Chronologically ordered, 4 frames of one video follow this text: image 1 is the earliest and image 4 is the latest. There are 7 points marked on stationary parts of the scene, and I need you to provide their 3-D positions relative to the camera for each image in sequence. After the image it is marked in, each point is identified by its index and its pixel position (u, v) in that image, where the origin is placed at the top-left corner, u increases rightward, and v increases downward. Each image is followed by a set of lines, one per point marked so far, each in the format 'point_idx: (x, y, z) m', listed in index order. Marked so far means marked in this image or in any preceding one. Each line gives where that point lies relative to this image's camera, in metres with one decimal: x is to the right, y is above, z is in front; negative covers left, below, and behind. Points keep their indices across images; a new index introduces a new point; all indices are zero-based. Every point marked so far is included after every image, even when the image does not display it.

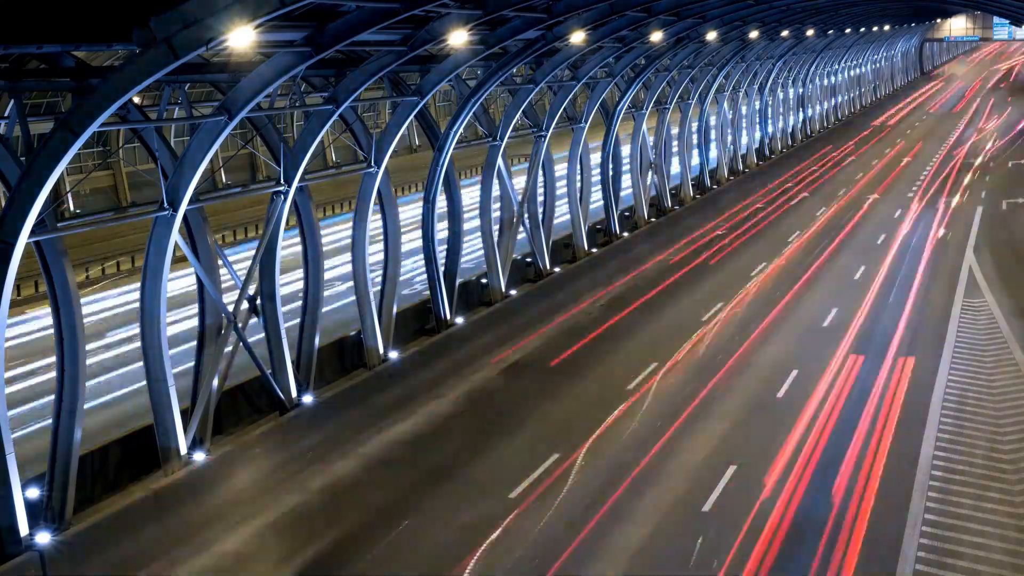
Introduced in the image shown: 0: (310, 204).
0: (-3.9, +1.6, +18.7) m
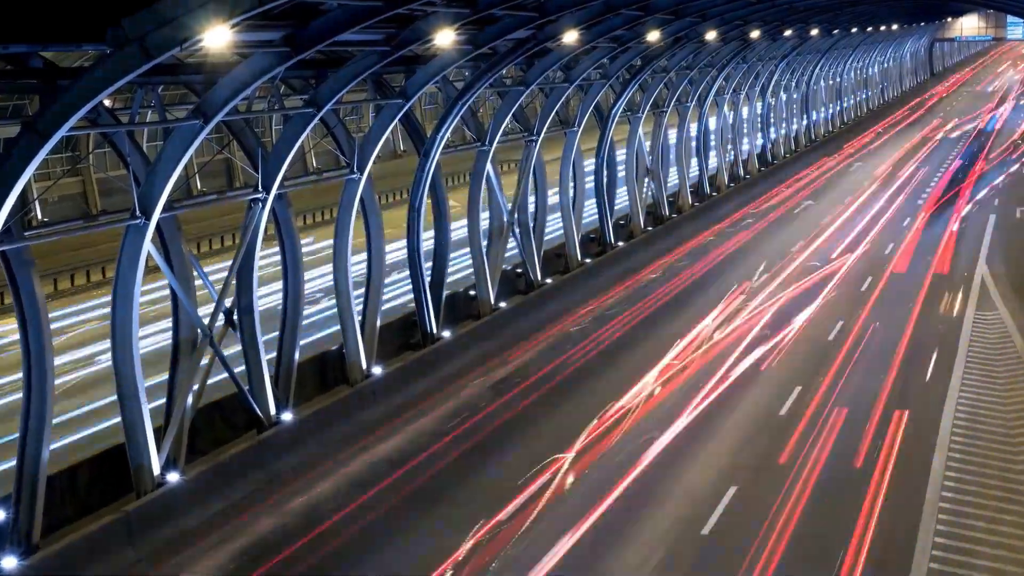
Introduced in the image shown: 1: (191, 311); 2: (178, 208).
0: (-4.1, +1.4, +17.9) m
1: (-5.3, -0.4, +16.1) m
2: (-5.5, +1.3, +16.0) m
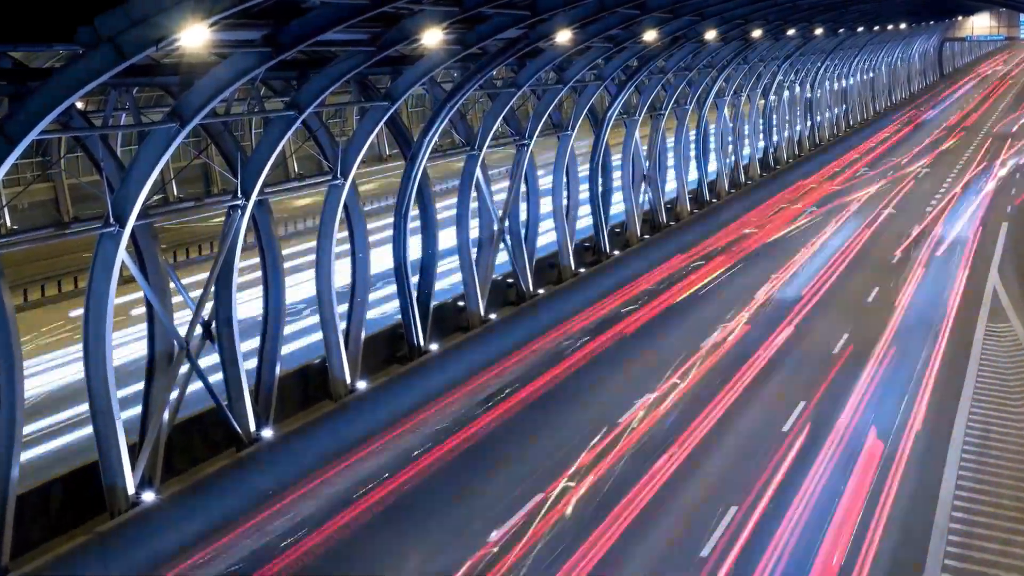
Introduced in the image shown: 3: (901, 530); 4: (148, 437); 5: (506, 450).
0: (-4.3, +1.2, +17.1) m
1: (-5.5, -0.5, +15.3) m
2: (-5.7, +1.2, +15.3) m
3: (+5.5, -3.5, +13.8) m
4: (-5.8, -2.4, +15.4) m
5: (-0.1, -2.9, +17.1) m
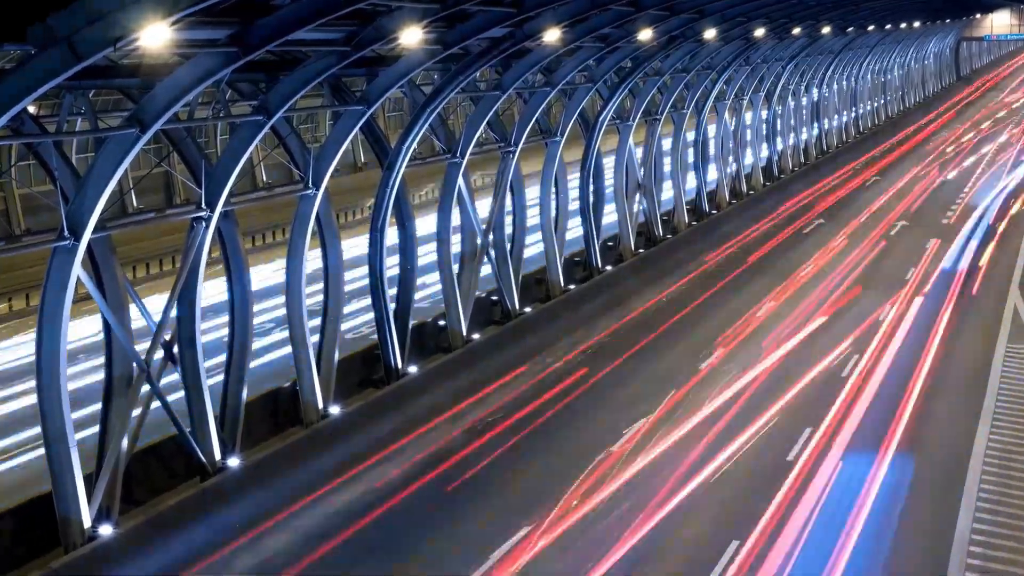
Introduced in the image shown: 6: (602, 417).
0: (-4.5, +0.9, +16.0) m
1: (-5.7, -0.8, +14.2) m
2: (-5.9, +0.9, +14.2) m
3: (+5.3, -3.7, +12.7) m
4: (-6.0, -2.7, +14.3) m
5: (-0.3, -3.1, +16.0) m
6: (+1.8, -2.4, +18.9) m
